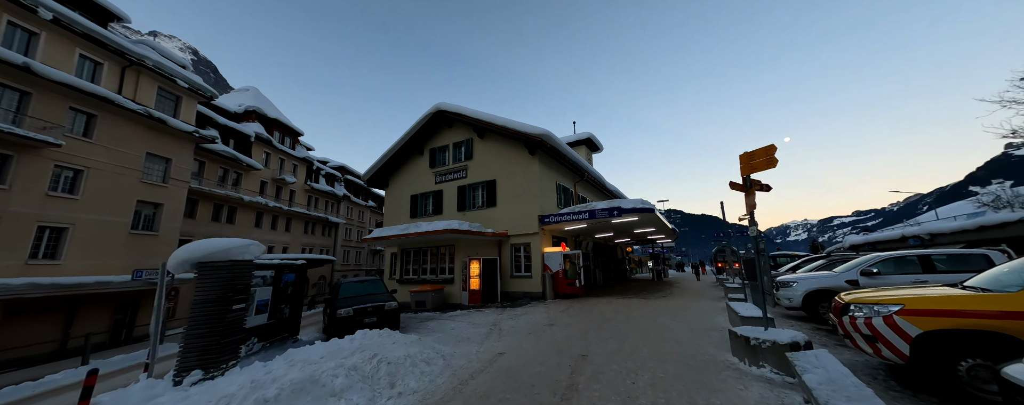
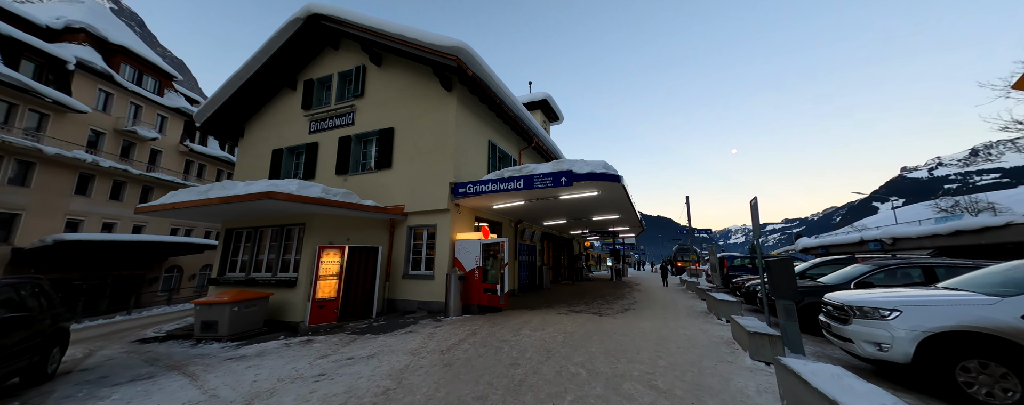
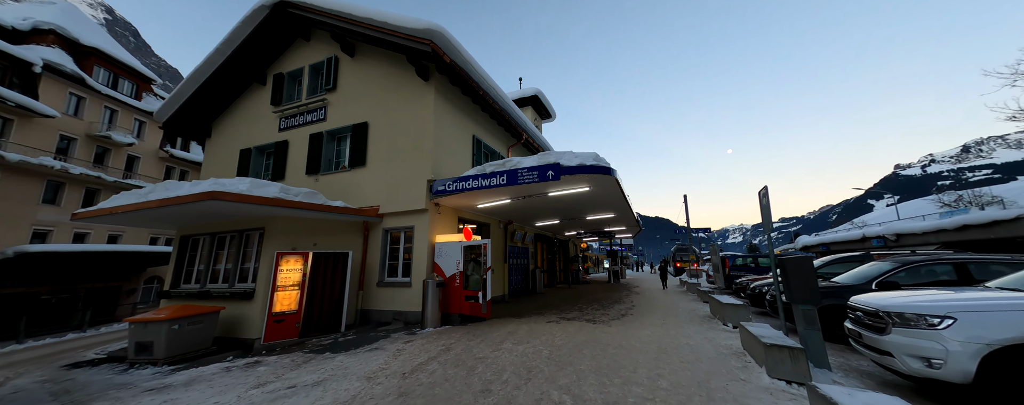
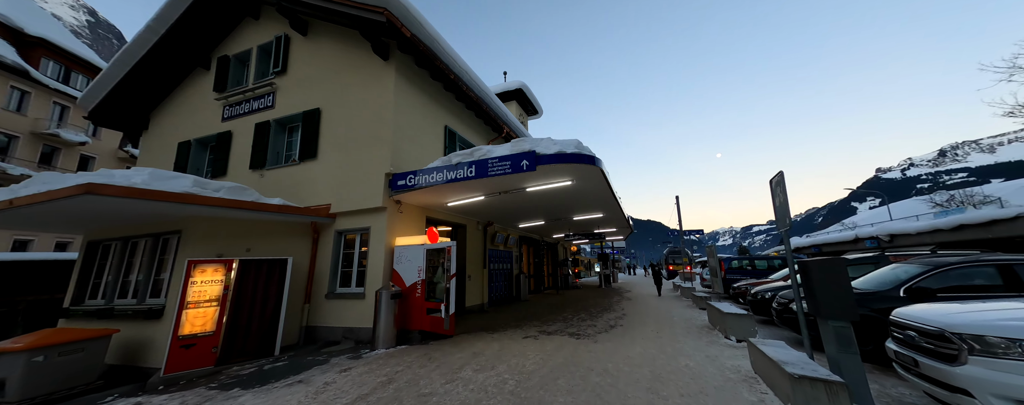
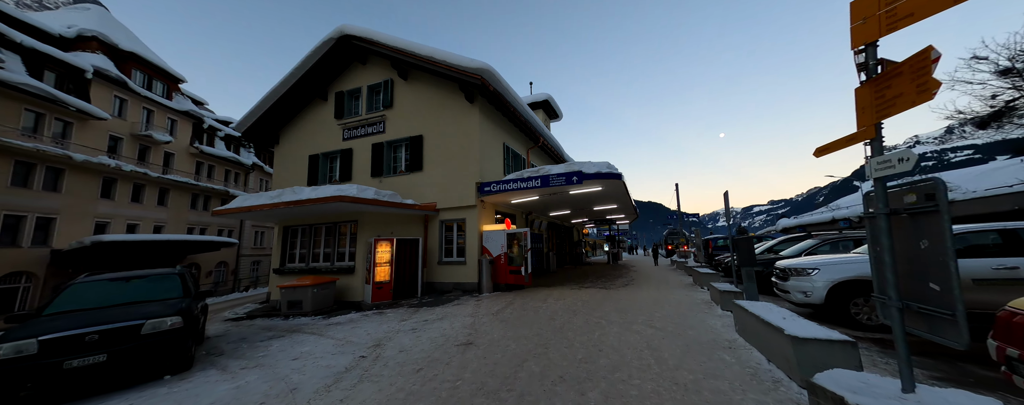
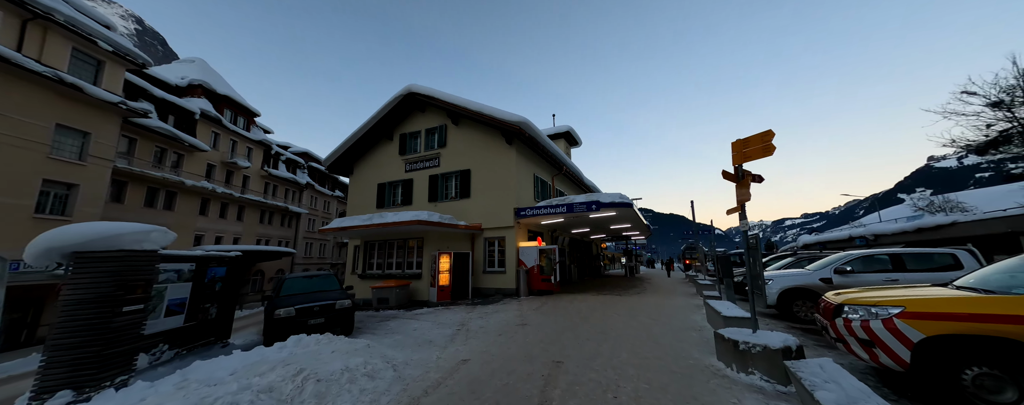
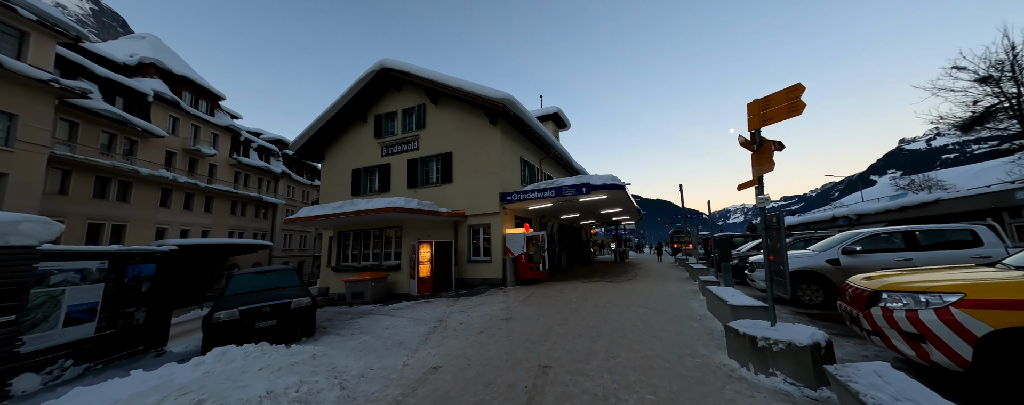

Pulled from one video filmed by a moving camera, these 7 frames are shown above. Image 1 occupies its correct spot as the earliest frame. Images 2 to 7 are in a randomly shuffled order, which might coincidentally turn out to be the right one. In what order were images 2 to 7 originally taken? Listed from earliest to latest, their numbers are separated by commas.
6, 7, 5, 2, 3, 4
